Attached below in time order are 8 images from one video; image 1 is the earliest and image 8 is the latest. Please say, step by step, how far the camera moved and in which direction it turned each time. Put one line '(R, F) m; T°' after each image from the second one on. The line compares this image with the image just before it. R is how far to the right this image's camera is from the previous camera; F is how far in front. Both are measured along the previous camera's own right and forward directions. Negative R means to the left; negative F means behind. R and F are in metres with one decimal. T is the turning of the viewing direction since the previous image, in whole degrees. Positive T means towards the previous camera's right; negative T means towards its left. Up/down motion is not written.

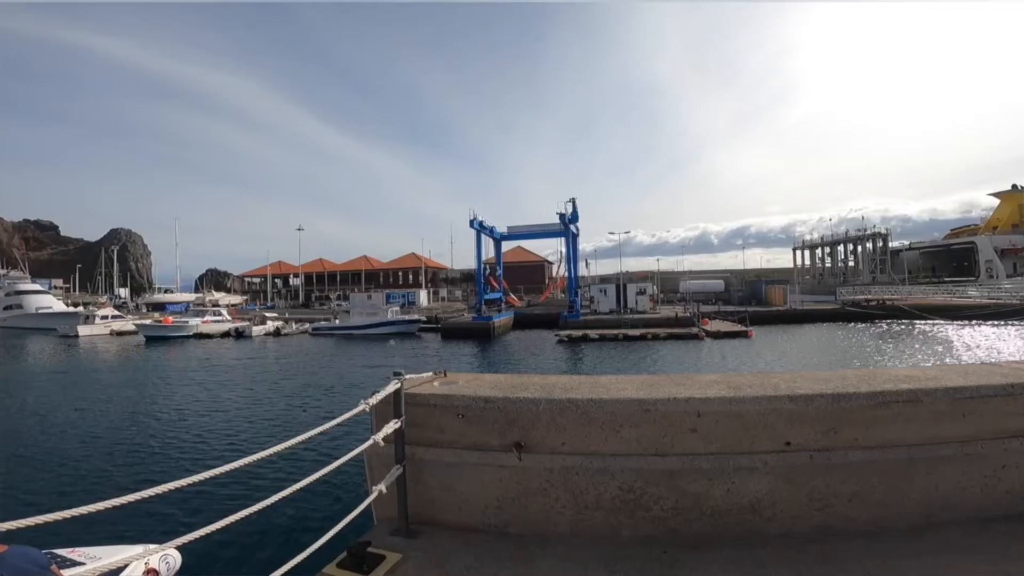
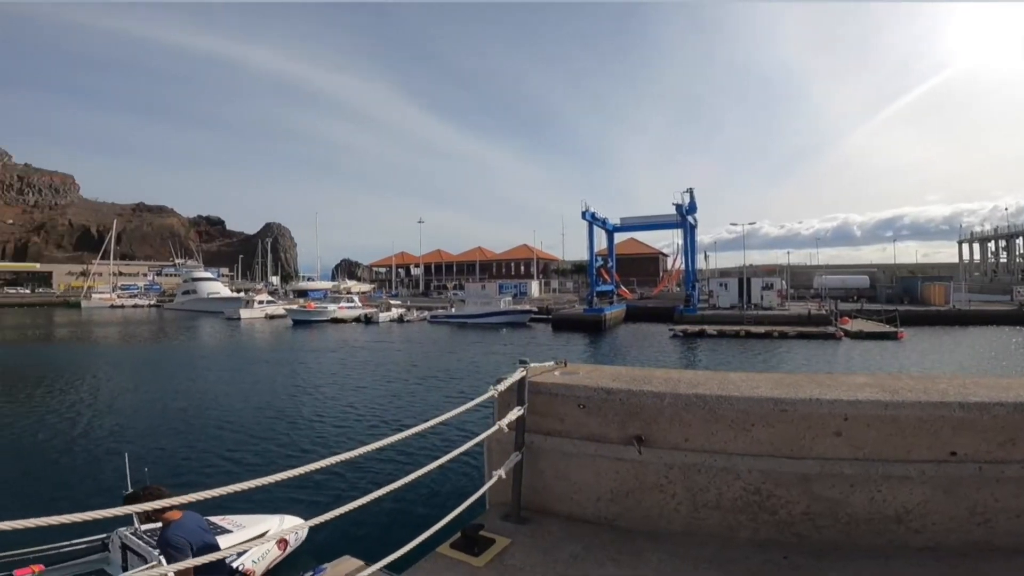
(-0.1, -0.1) m; -12°
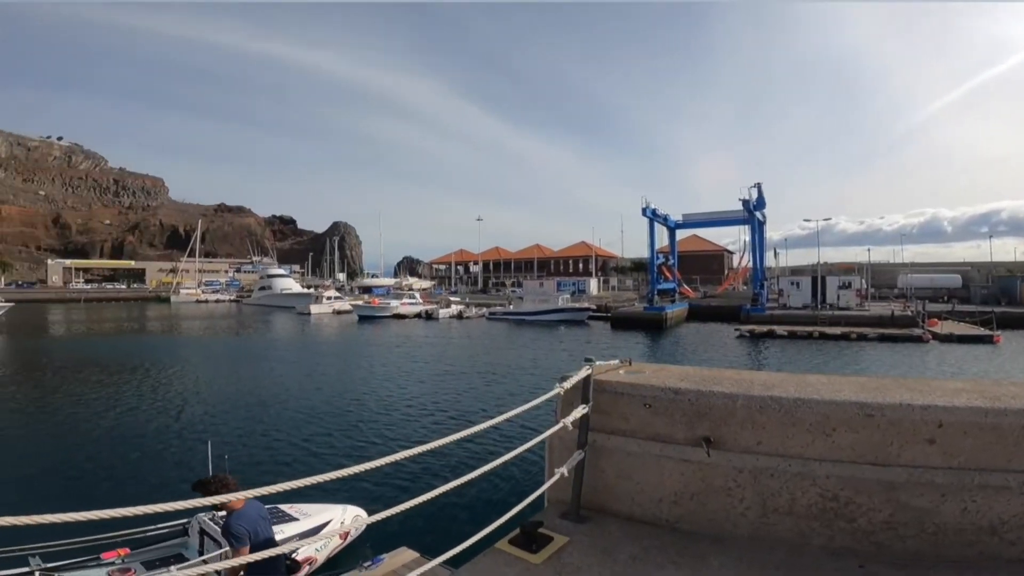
(-0.1, -0.1) m; -6°
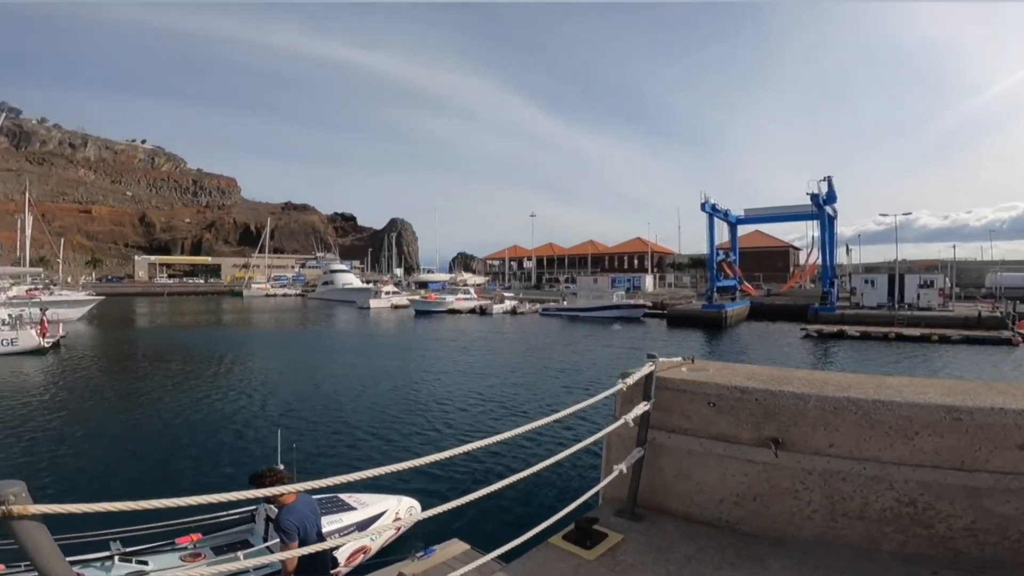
(-0.1, -0.1) m; -6°
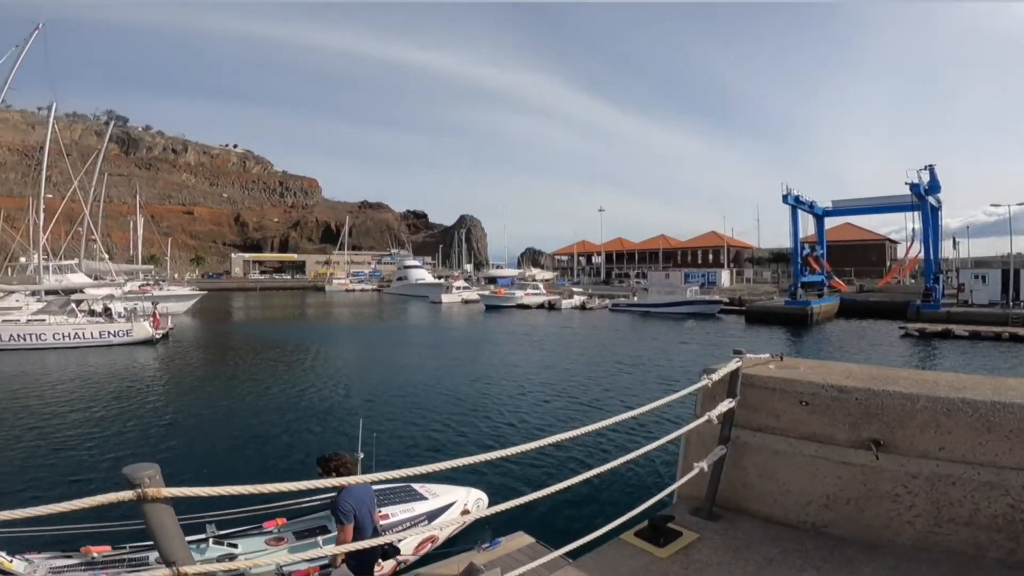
(-0.2, -0.2) m; -7°
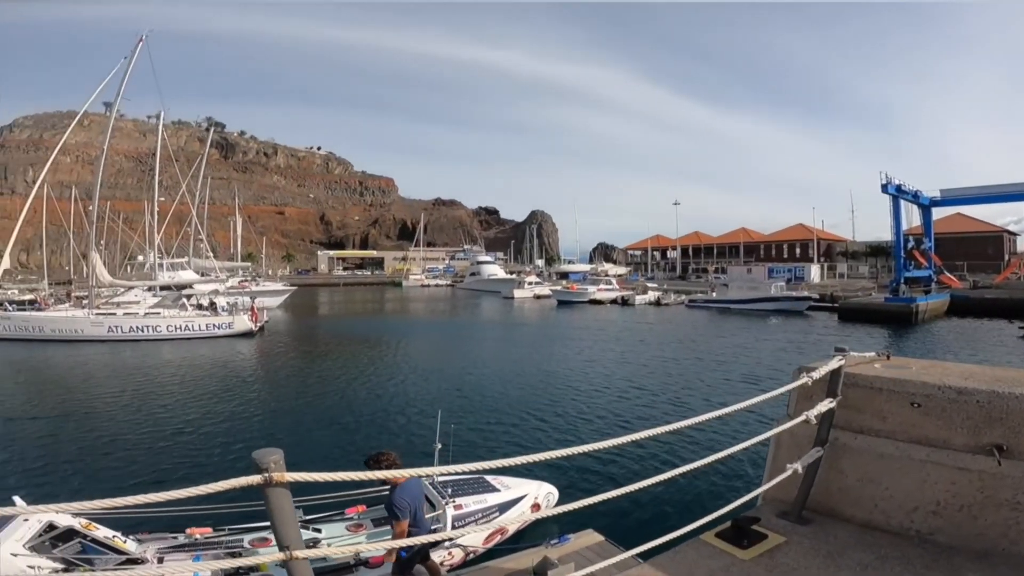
(-0.2, -0.2) m; -7°
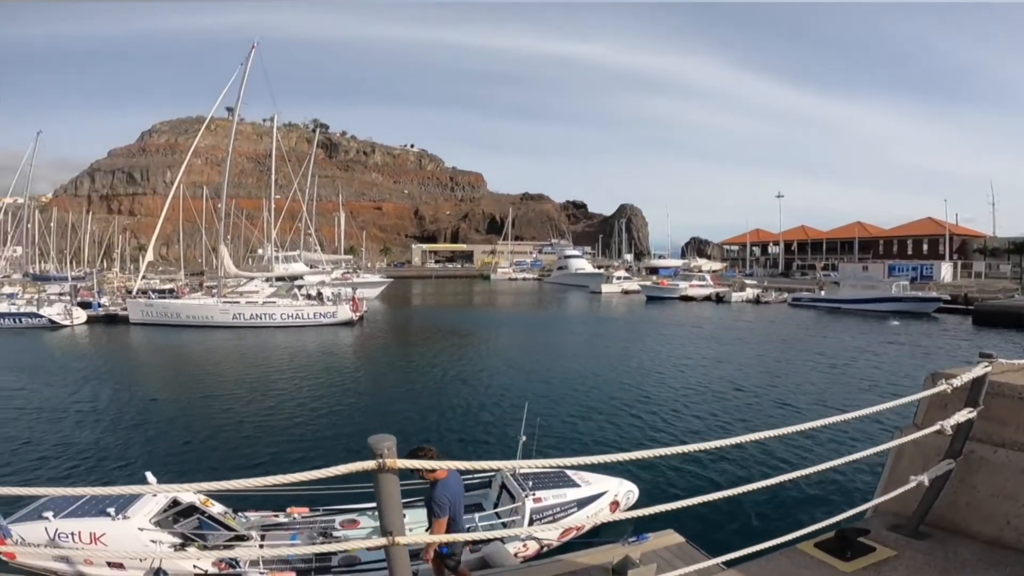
(-0.4, -0.2) m; -9°
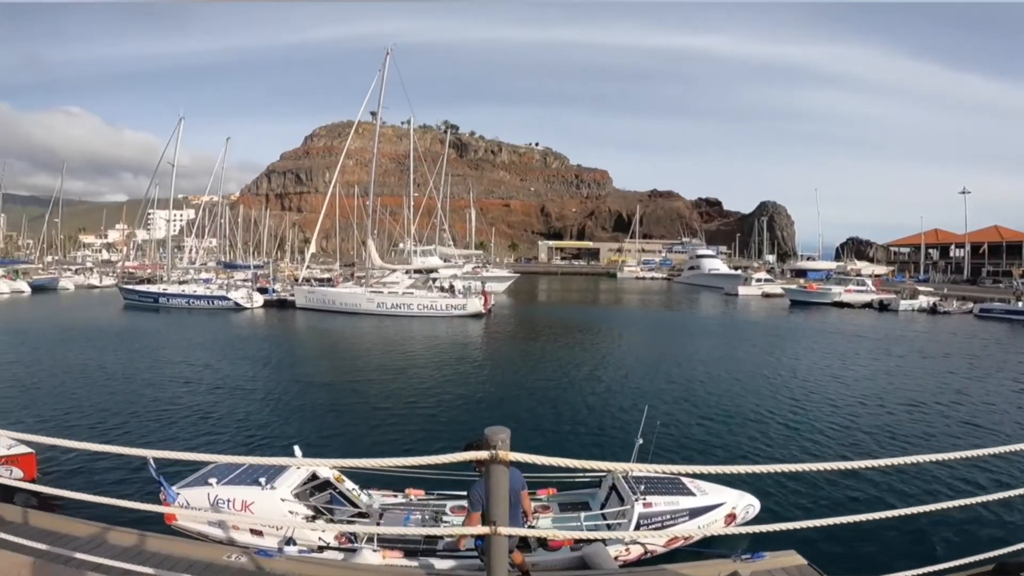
(-1.4, -0.3) m; -11°
